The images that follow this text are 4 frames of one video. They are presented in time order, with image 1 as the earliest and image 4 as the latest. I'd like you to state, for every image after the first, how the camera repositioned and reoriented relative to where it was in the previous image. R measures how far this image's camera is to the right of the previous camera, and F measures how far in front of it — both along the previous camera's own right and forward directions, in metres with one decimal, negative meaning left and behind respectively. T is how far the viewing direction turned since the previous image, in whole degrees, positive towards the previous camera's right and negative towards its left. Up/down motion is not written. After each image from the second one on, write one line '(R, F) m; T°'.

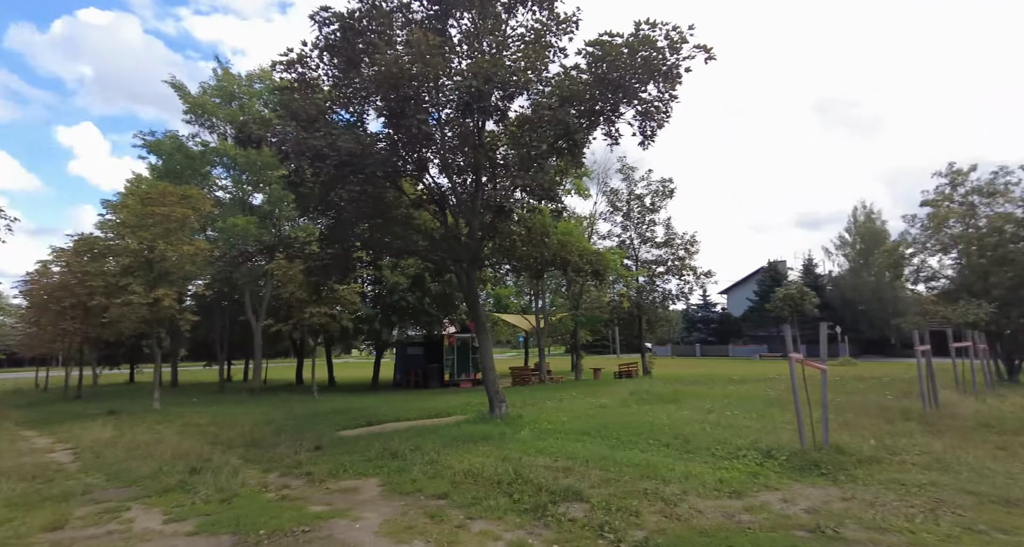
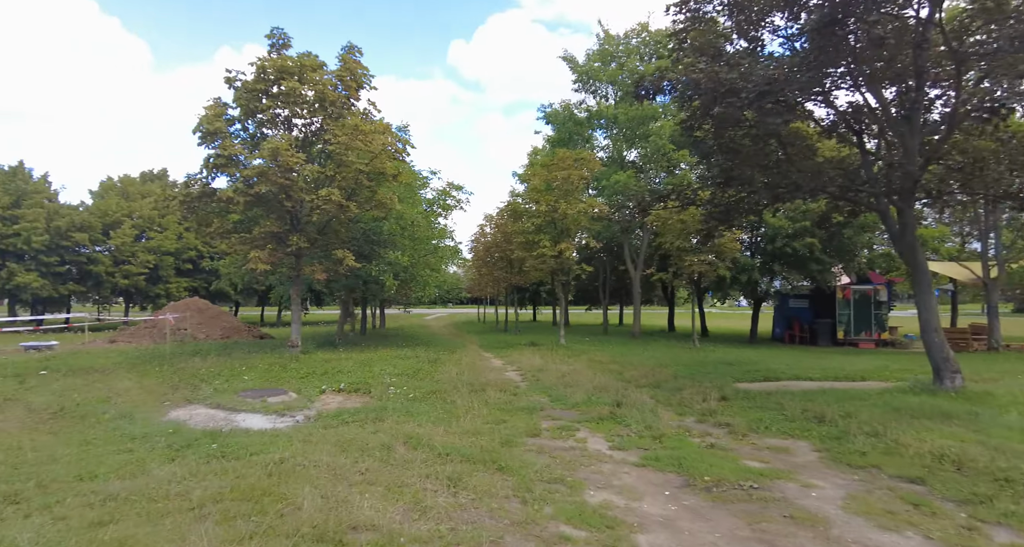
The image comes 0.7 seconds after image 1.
(-0.8, +0.1) m; -37°
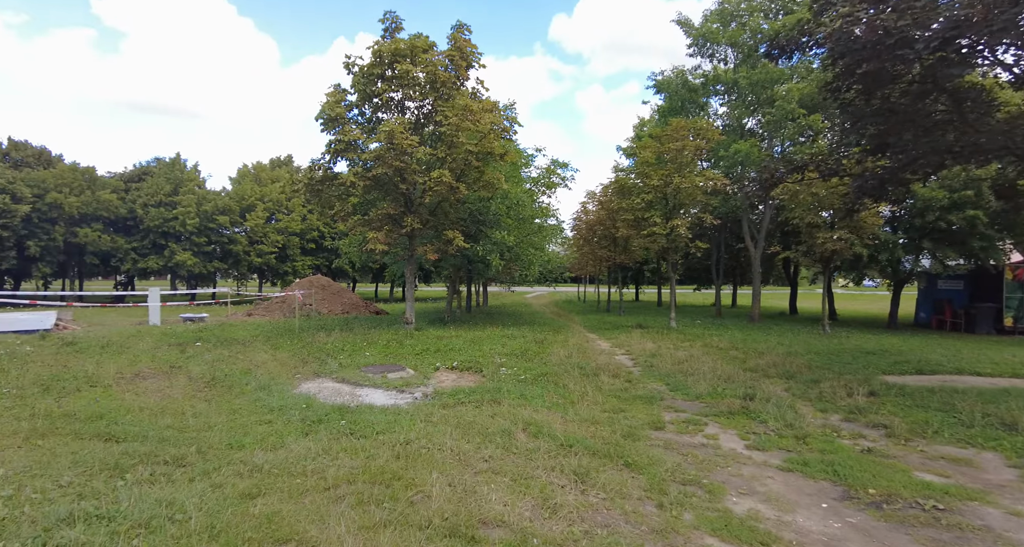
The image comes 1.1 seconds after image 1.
(-0.2, +0.3) m; -11°
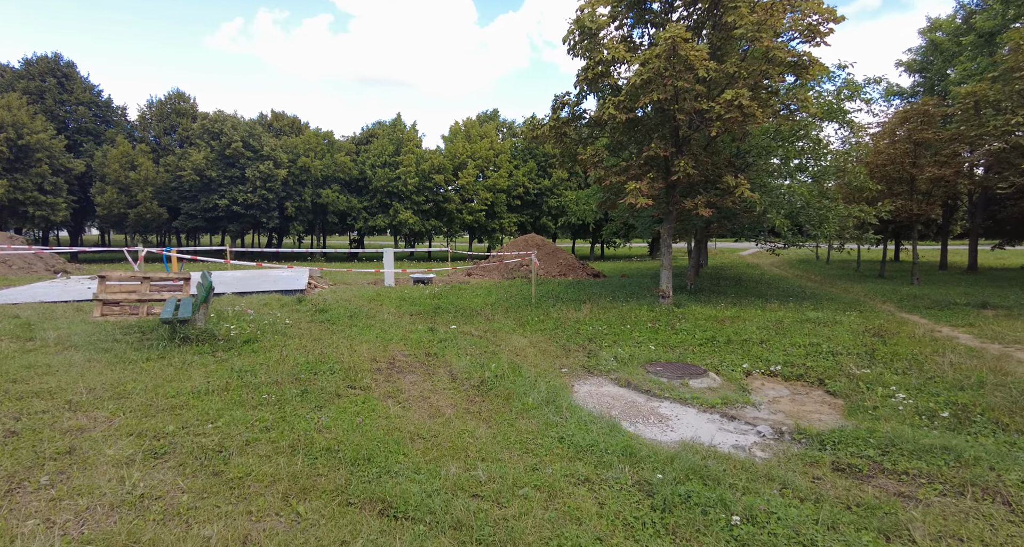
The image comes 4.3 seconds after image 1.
(-2.0, +2.3) m; -20°
